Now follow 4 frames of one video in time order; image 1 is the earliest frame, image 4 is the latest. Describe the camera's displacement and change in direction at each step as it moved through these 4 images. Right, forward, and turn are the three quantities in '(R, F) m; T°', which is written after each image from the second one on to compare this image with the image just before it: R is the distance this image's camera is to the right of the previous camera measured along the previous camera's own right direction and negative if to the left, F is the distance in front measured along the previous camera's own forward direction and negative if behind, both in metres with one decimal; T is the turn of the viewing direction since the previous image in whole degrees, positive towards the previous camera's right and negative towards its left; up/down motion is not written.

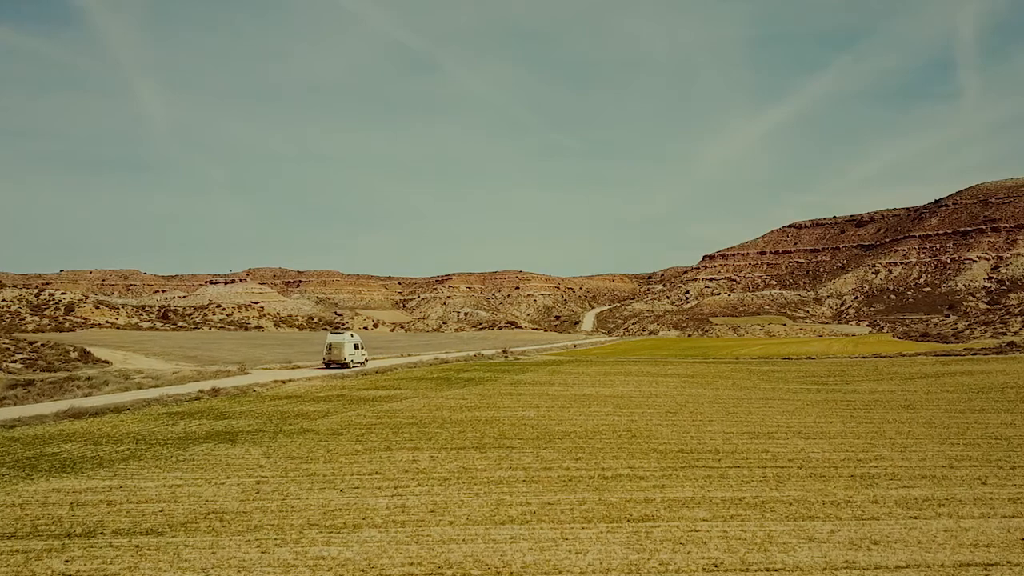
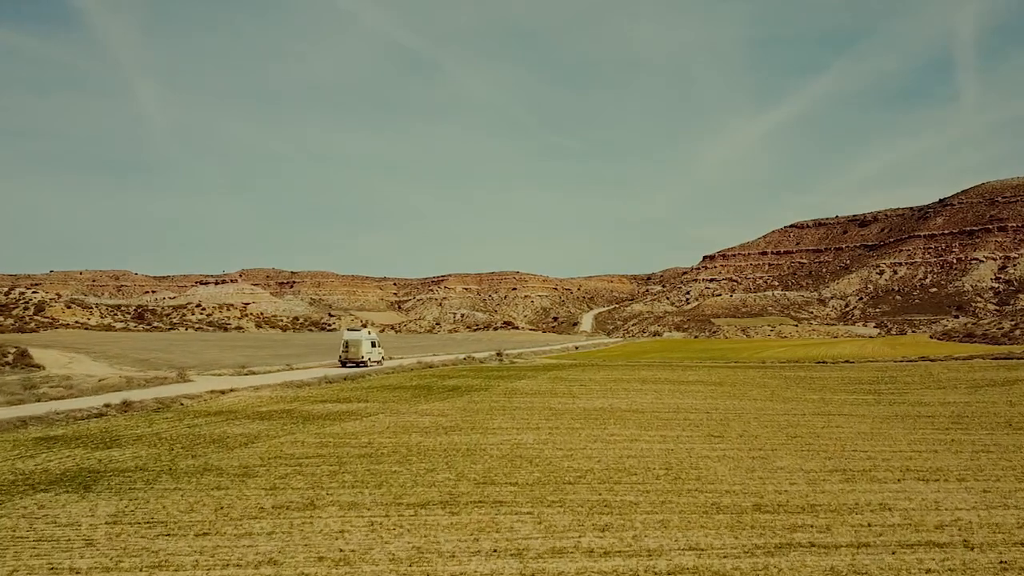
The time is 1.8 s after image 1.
(+0.2, +6.1) m; 0°
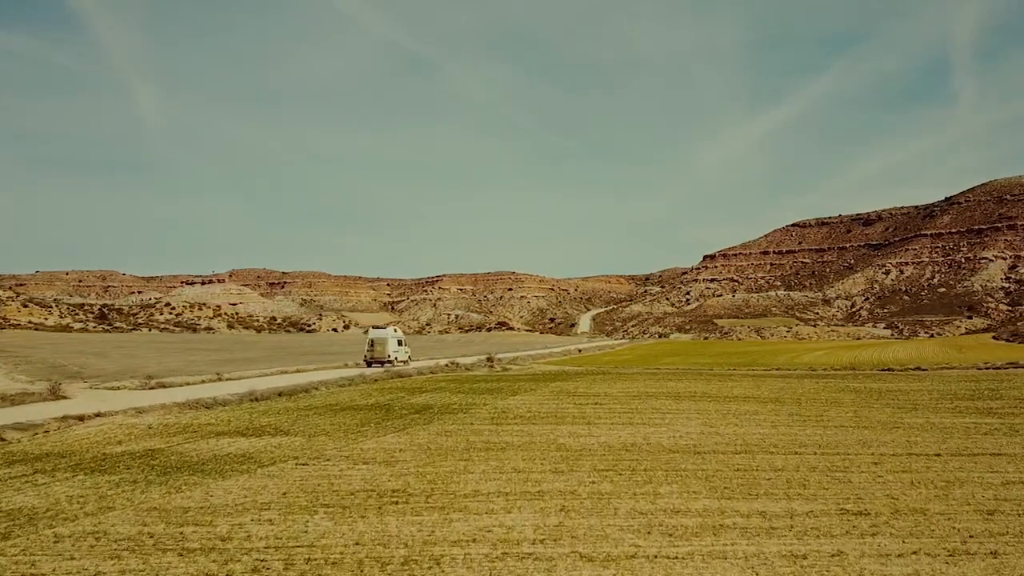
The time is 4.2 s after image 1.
(+0.2, +8.1) m; 0°
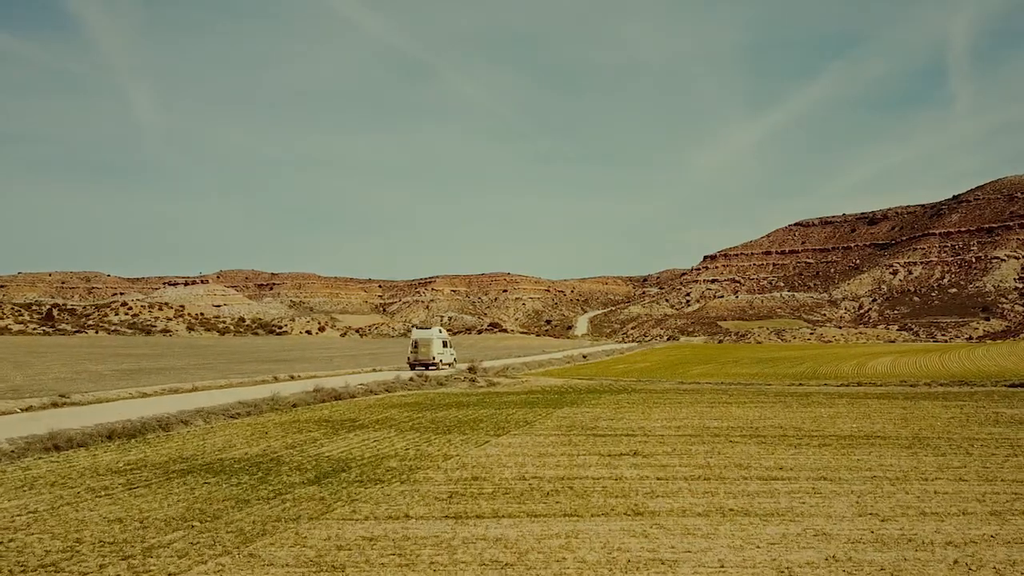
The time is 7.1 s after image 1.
(+0.3, +9.6) m; 0°
